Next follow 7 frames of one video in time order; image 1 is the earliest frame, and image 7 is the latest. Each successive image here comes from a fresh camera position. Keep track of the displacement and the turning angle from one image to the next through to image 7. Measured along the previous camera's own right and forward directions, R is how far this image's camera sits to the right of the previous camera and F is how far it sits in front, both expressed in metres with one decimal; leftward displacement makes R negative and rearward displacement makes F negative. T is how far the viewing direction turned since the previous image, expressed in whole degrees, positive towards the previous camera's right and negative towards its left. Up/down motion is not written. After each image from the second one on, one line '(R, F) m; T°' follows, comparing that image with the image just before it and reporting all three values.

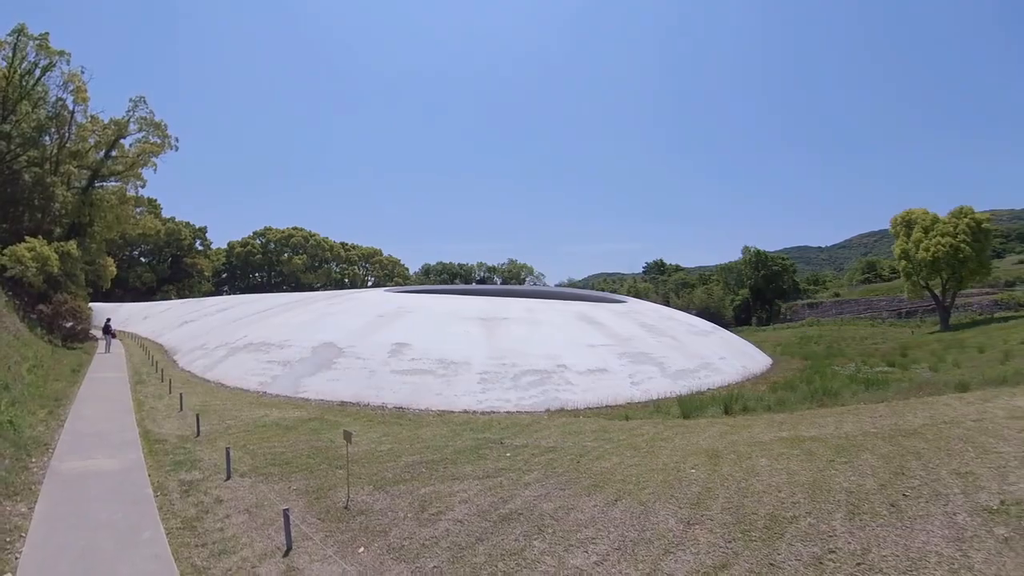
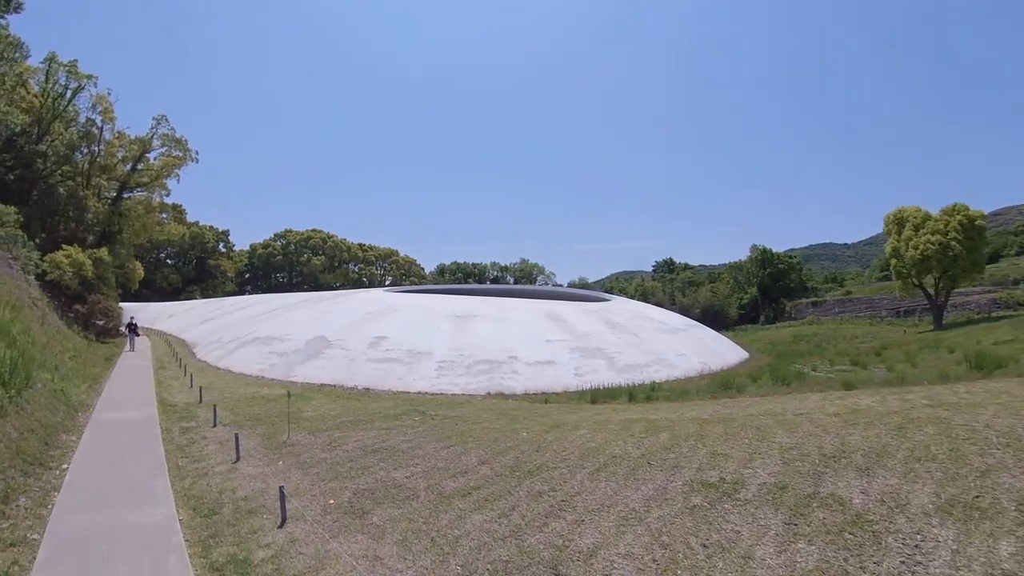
(+1.8, -2.4) m; -2°
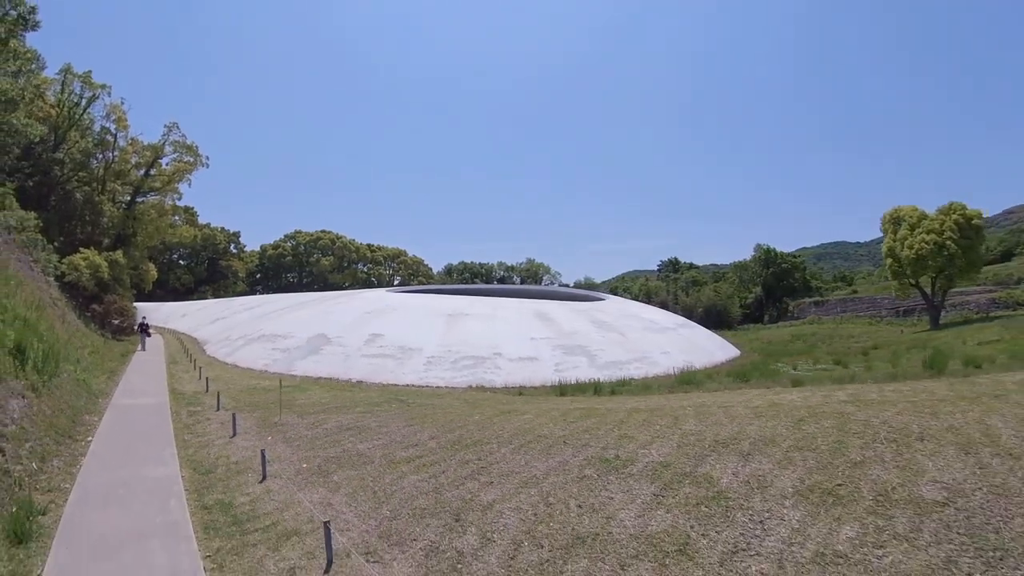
(+0.8, -1.2) m; -1°
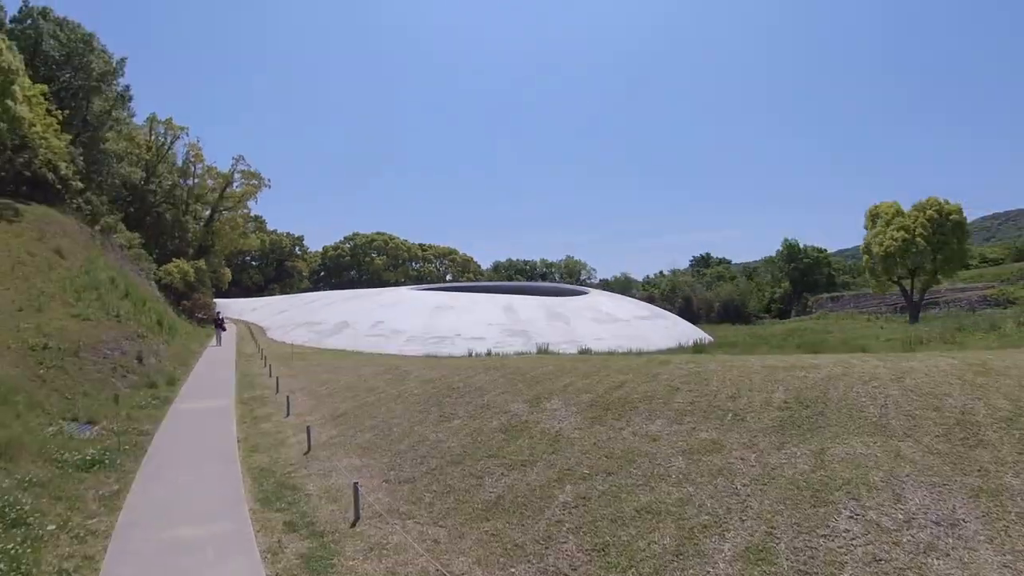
(+4.6, -7.3) m; -6°
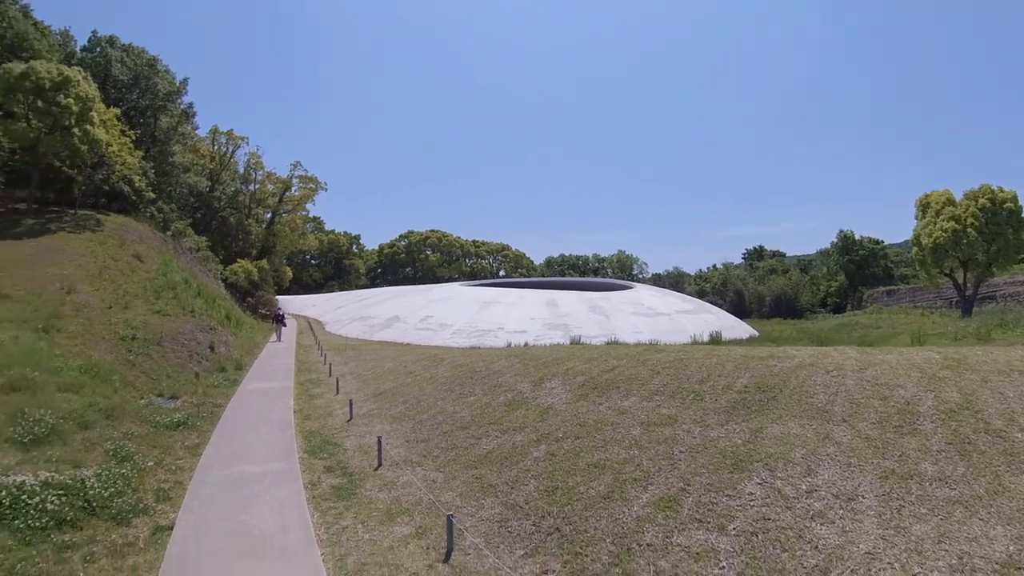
(+0.7, -1.1) m; -5°
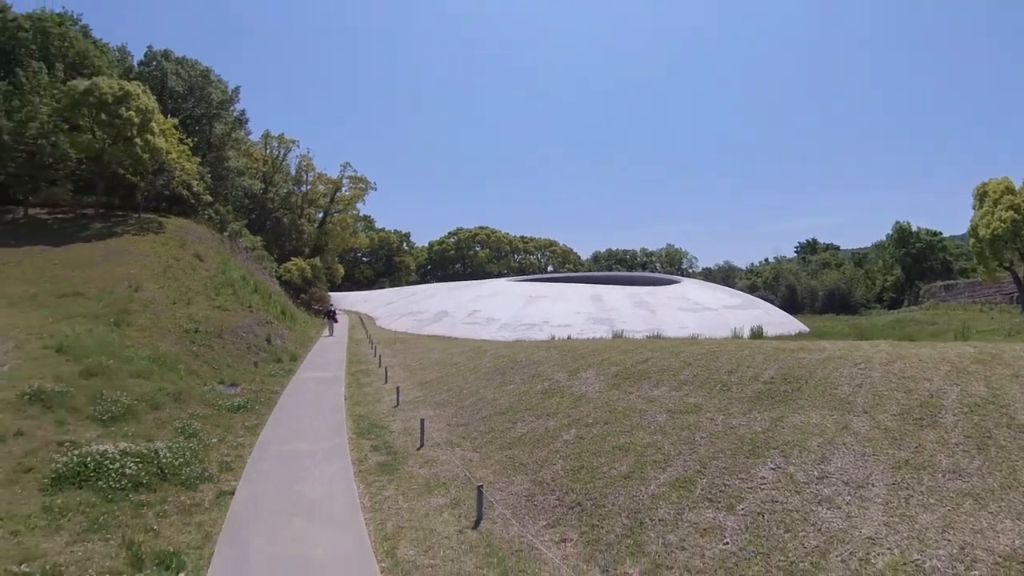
(+0.2, -0.3) m; -4°
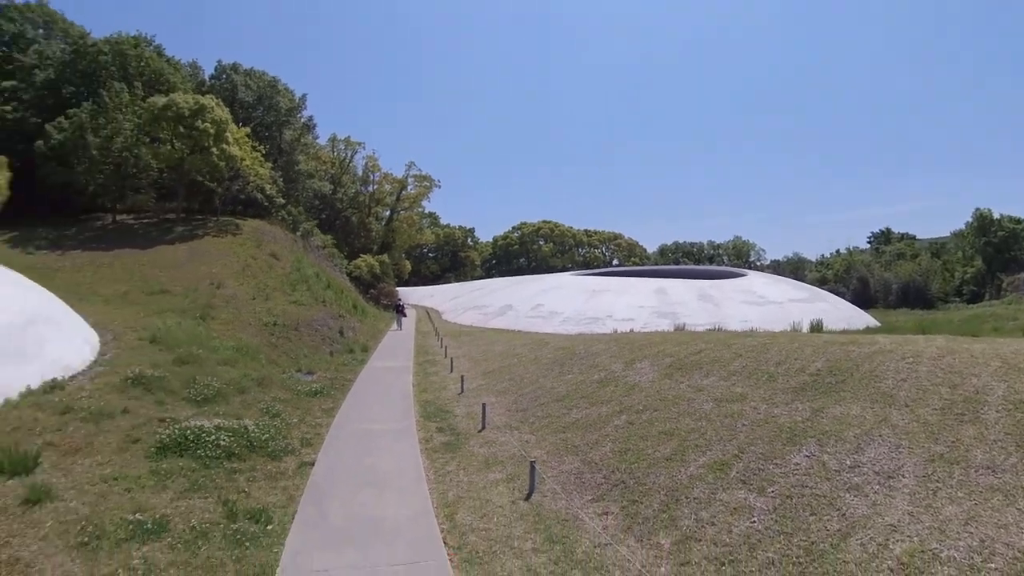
(+0.1, -0.3) m; -6°
